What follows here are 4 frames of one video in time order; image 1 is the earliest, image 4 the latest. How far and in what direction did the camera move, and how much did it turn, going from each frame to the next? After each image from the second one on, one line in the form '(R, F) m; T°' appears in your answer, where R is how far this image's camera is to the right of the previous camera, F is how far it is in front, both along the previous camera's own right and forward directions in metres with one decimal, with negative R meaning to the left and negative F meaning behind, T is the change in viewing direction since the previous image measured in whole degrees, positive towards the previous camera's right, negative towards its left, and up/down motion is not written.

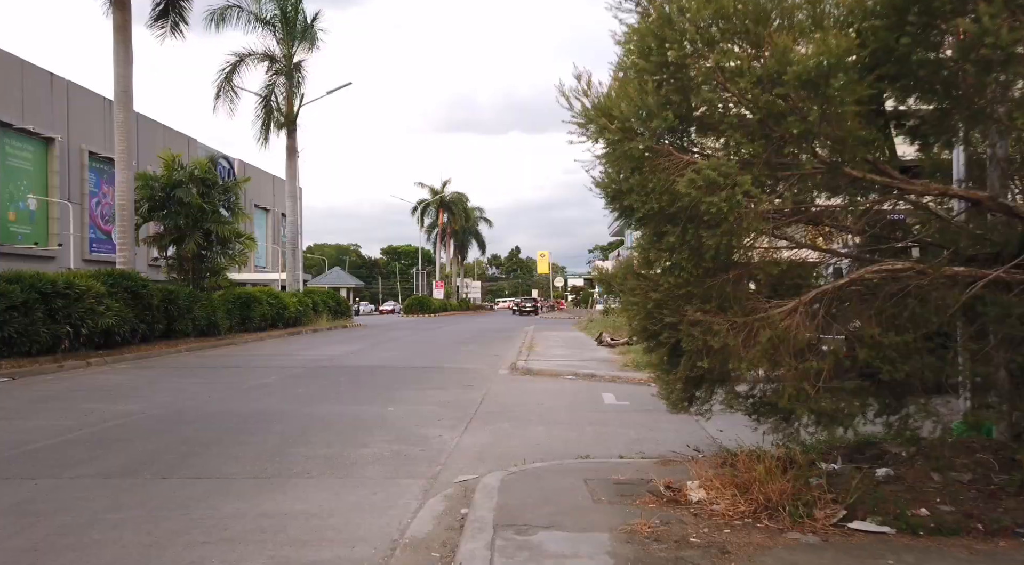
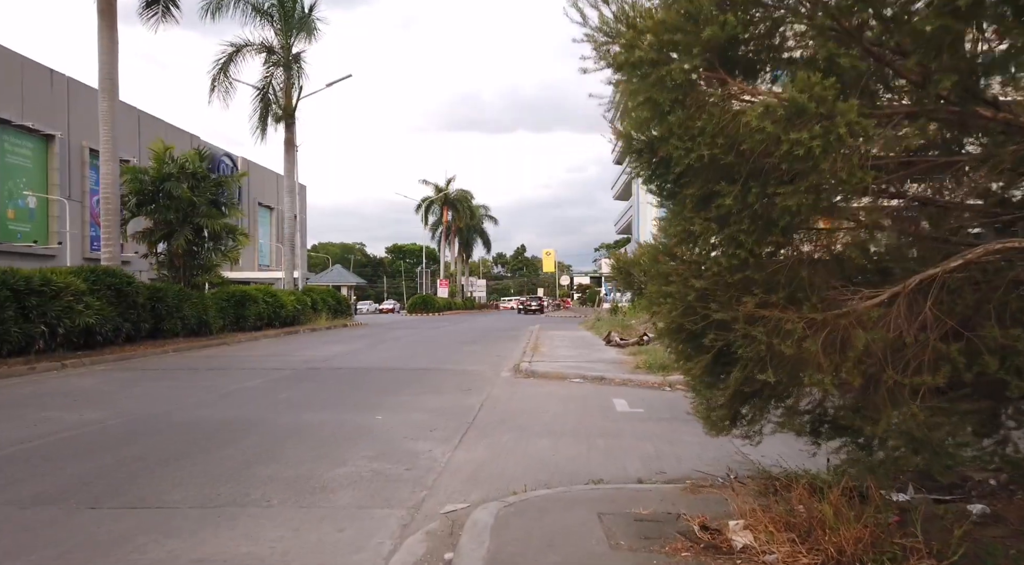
(+0.1, +1.0) m; -1°
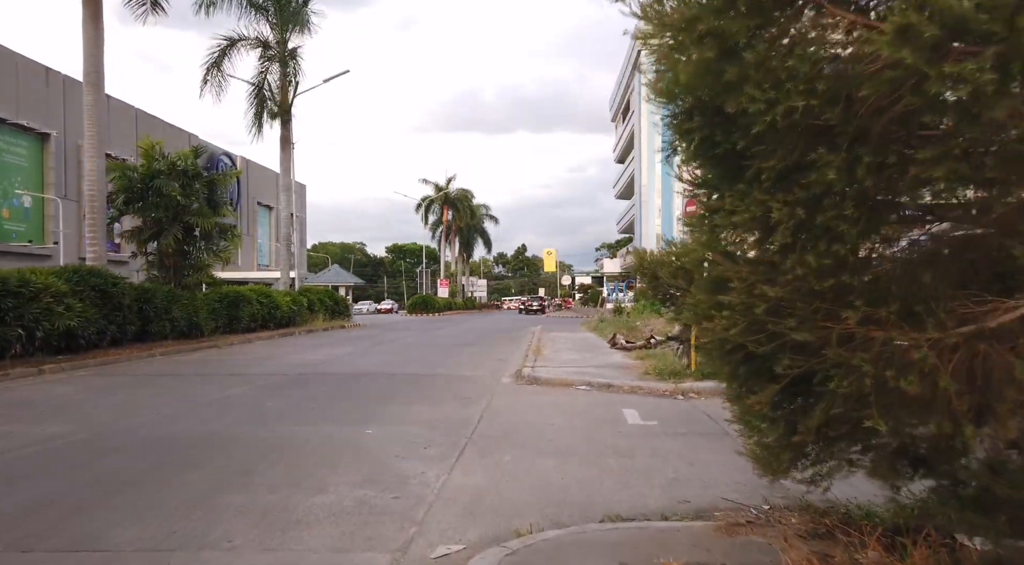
(0.0, +0.7) m; 0°
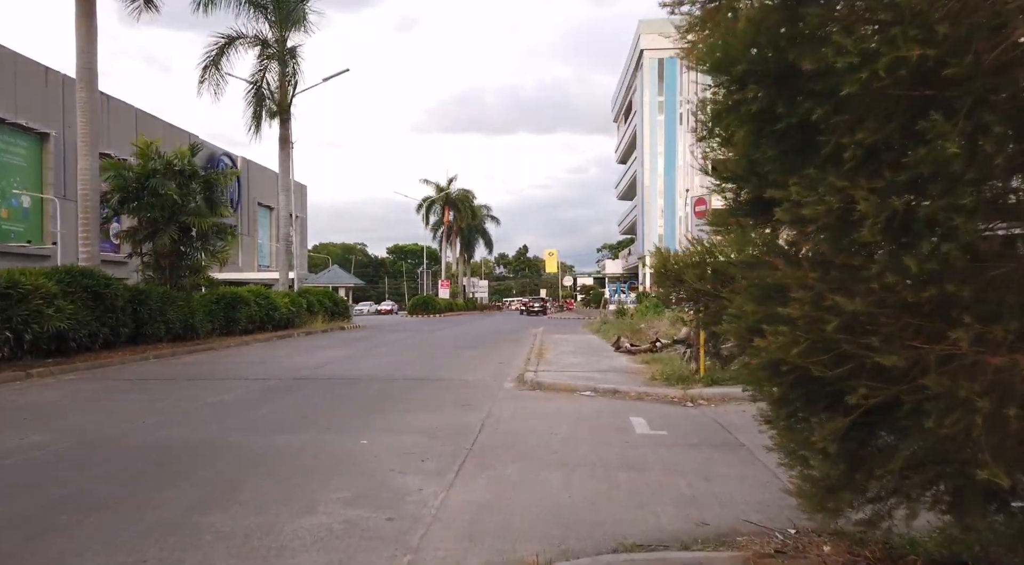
(0.0, +0.4) m; 0°
